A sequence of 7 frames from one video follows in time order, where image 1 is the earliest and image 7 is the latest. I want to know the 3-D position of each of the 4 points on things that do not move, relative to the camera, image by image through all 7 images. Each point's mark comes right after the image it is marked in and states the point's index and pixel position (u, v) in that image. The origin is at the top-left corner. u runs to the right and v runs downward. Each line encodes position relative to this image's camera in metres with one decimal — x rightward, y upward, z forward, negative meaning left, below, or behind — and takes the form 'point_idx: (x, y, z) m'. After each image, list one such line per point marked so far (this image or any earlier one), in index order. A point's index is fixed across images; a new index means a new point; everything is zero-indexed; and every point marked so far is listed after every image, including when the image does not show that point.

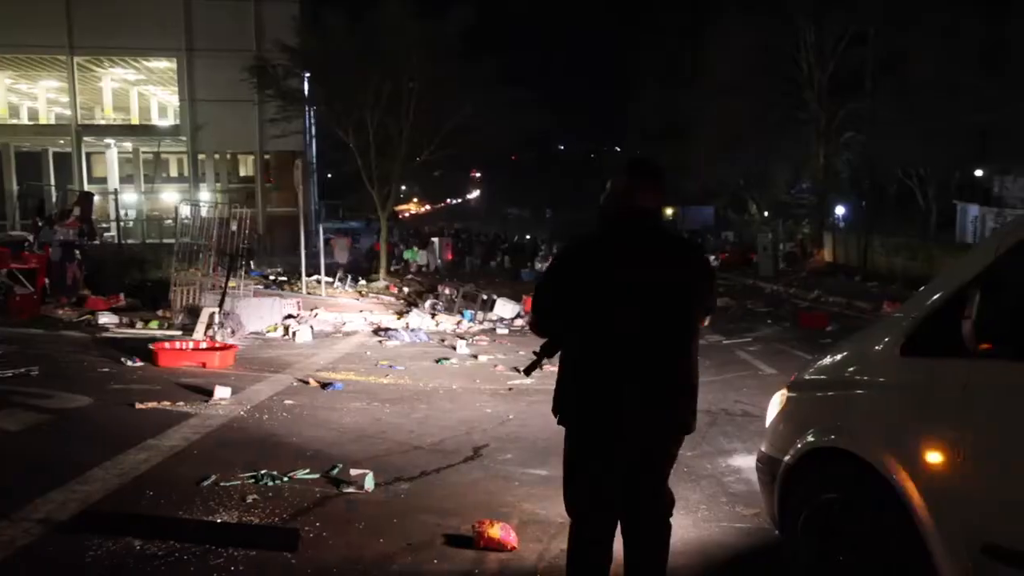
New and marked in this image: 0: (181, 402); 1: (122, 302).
0: (-3.1, -1.1, +8.3) m
1: (-6.9, -0.2, +15.6) m
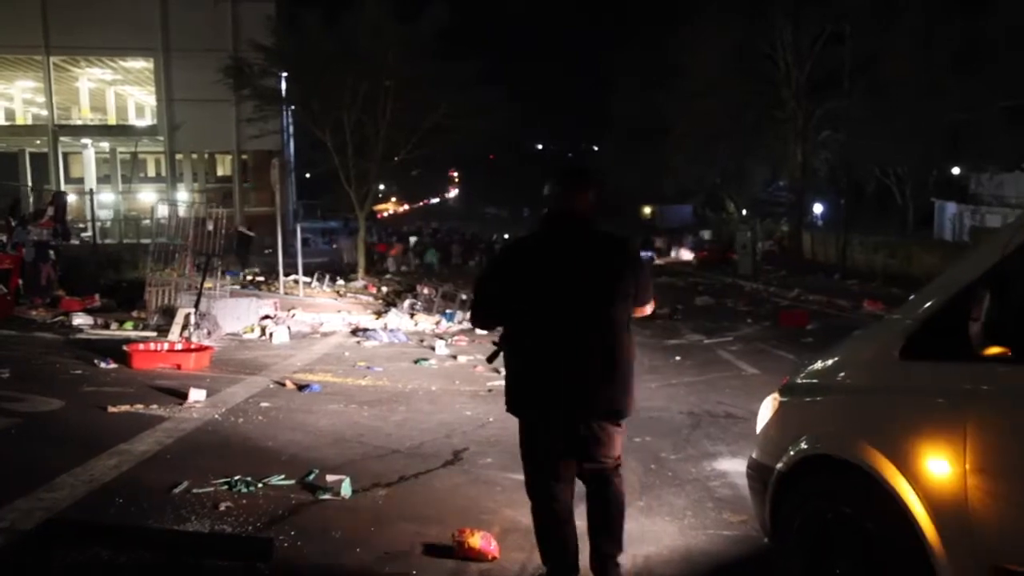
0: (-3.3, -1.1, +8.1) m
1: (-7.3, -0.3, +15.3) m
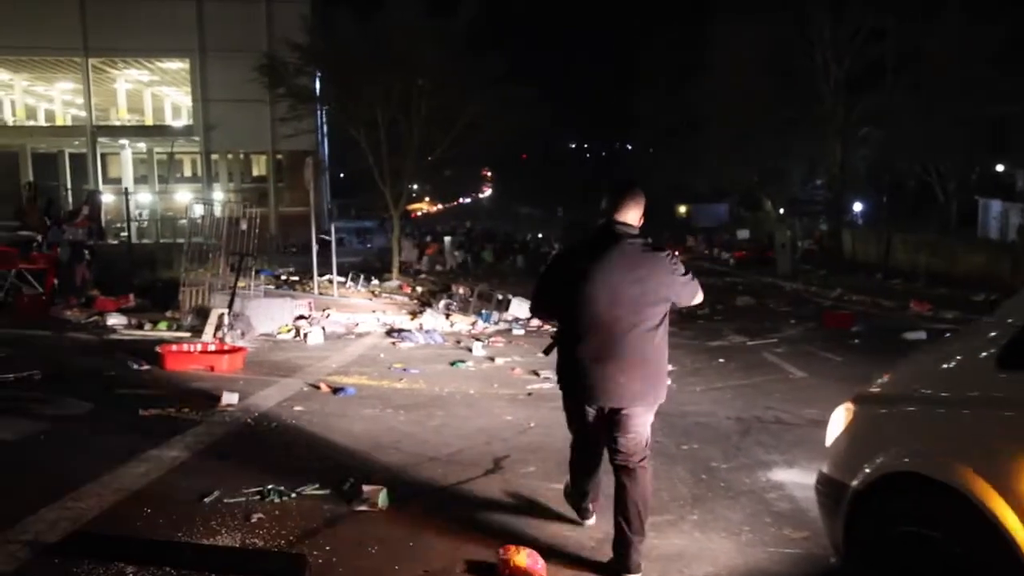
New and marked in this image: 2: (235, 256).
0: (-2.9, -1.1, +7.9) m
1: (-6.7, -0.2, +15.3) m
2: (-4.2, +0.5, +13.4) m
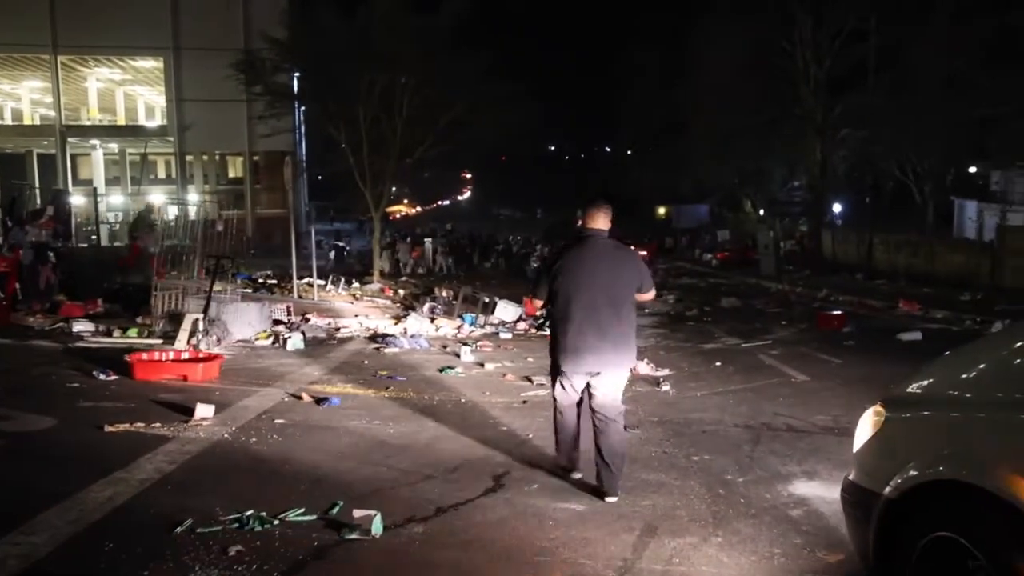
0: (-3.0, -1.1, +7.5) m
1: (-6.9, -0.3, +14.7) m
2: (-4.4, +0.4, +12.9) m
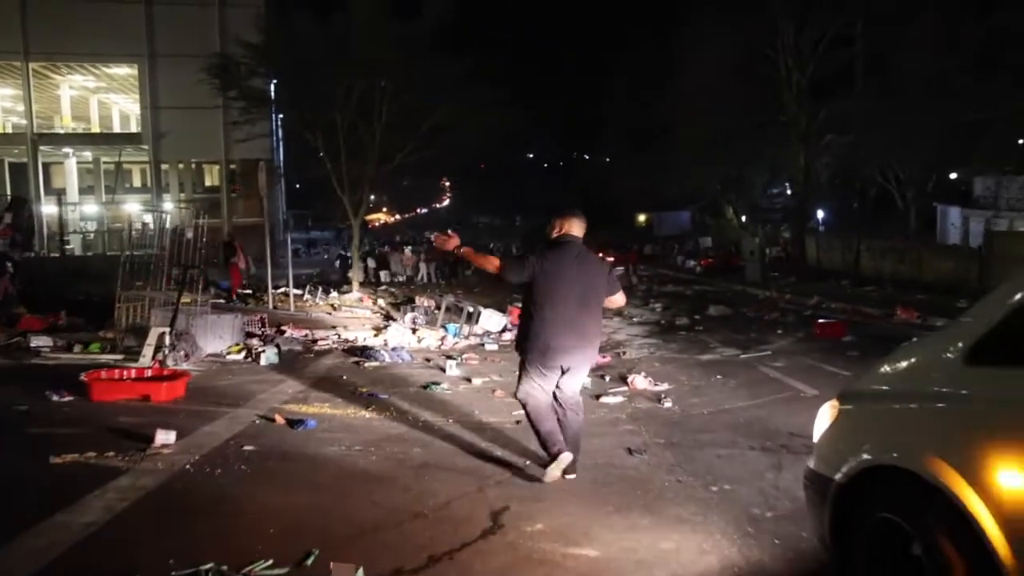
0: (-3.0, -1.2, +6.8) m
1: (-7.1, -0.5, +14.0) m
2: (-4.6, +0.3, +12.2) m
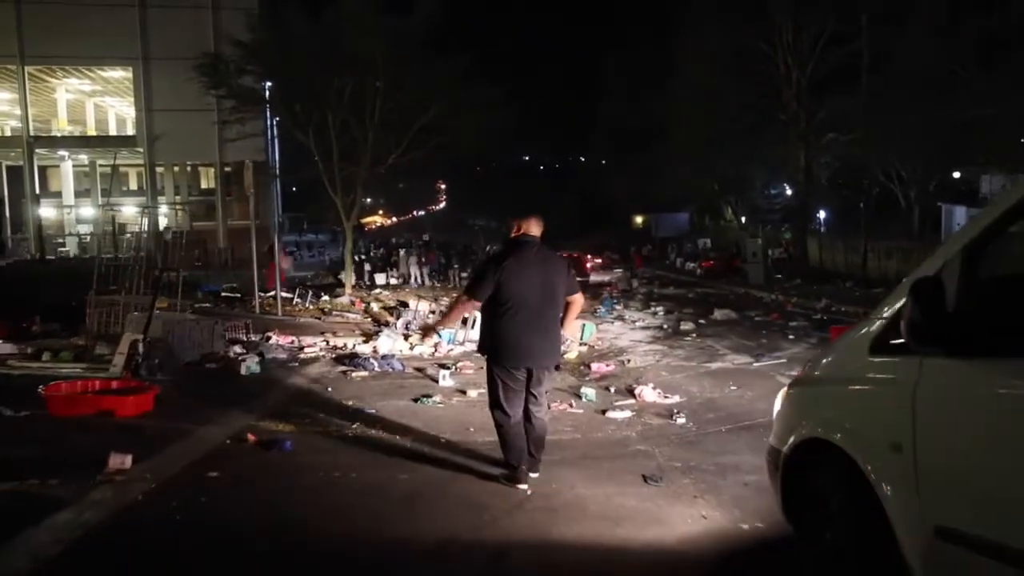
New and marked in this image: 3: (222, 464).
0: (-3.1, -1.3, +6.1) m
1: (-7.2, -0.6, +13.3) m
2: (-4.6, +0.2, +11.5) m
3: (-2.2, -1.3, +6.6) m
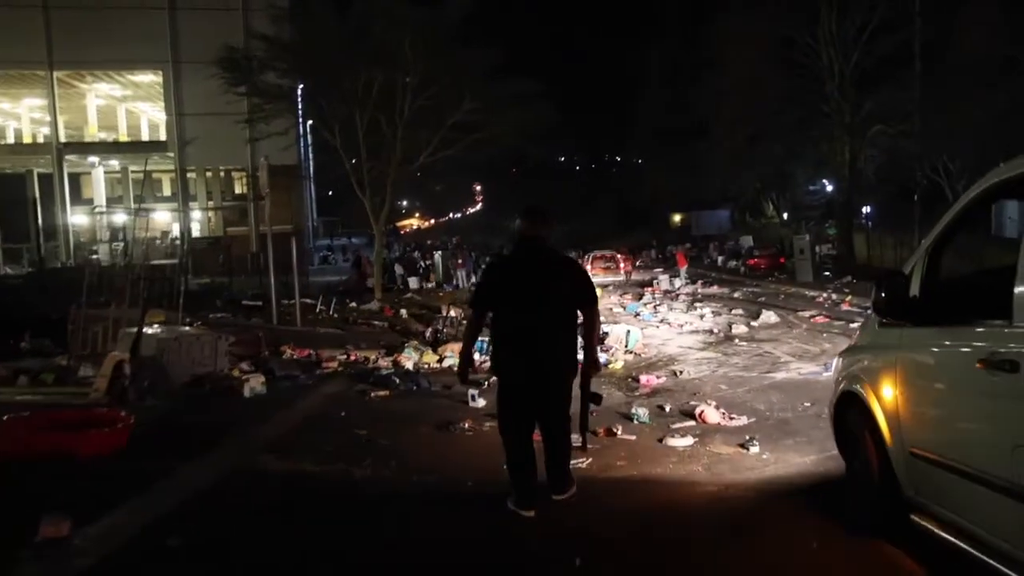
0: (-2.8, -1.3, +5.1) m
1: (-6.6, -0.7, +12.4) m
2: (-4.2, +0.1, +10.5) m
3: (-1.9, -1.4, +5.6) m
